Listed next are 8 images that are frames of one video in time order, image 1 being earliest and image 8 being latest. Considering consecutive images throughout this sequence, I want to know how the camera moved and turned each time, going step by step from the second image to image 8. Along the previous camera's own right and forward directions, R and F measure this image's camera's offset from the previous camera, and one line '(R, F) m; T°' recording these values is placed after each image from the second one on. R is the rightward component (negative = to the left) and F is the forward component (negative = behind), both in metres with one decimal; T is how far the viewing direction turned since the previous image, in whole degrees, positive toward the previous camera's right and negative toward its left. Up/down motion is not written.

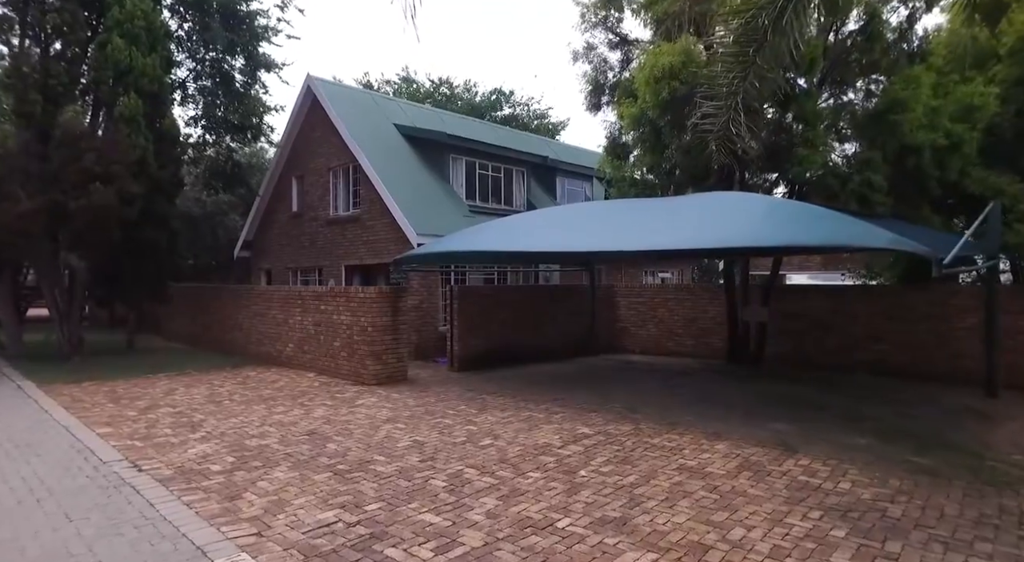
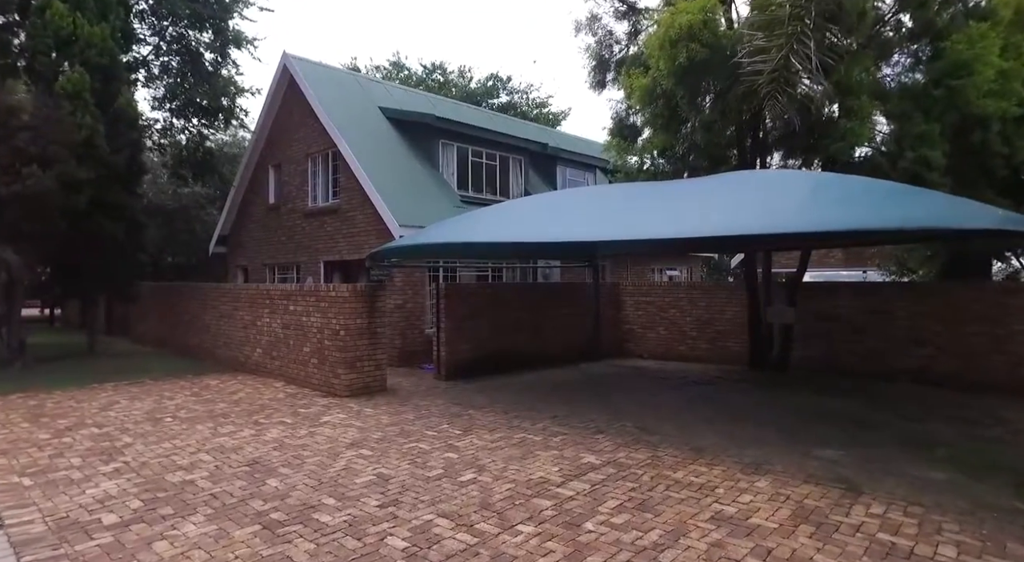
(+0.1, +1.5) m; 0°
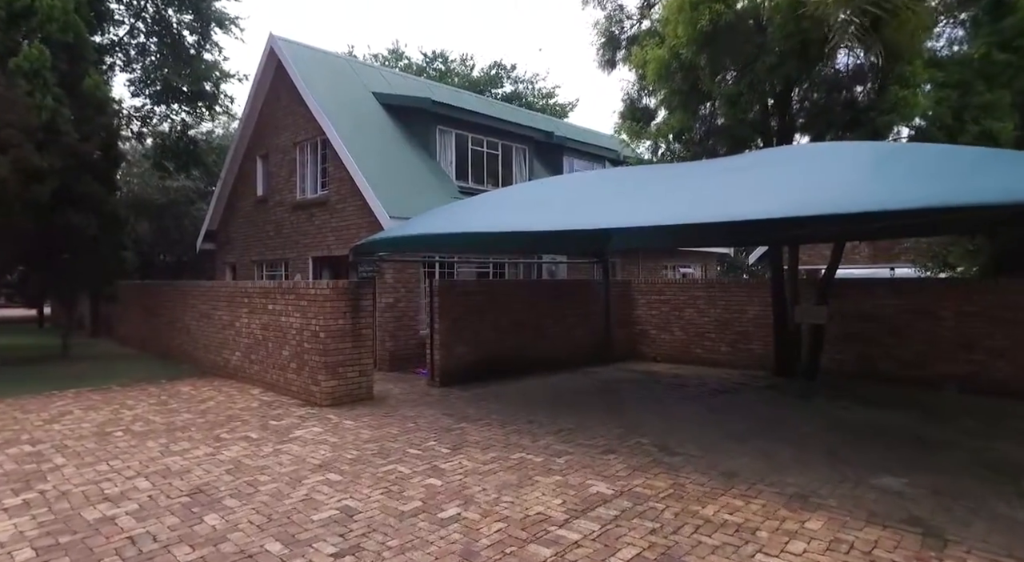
(+0.1, +1.1) m; -1°
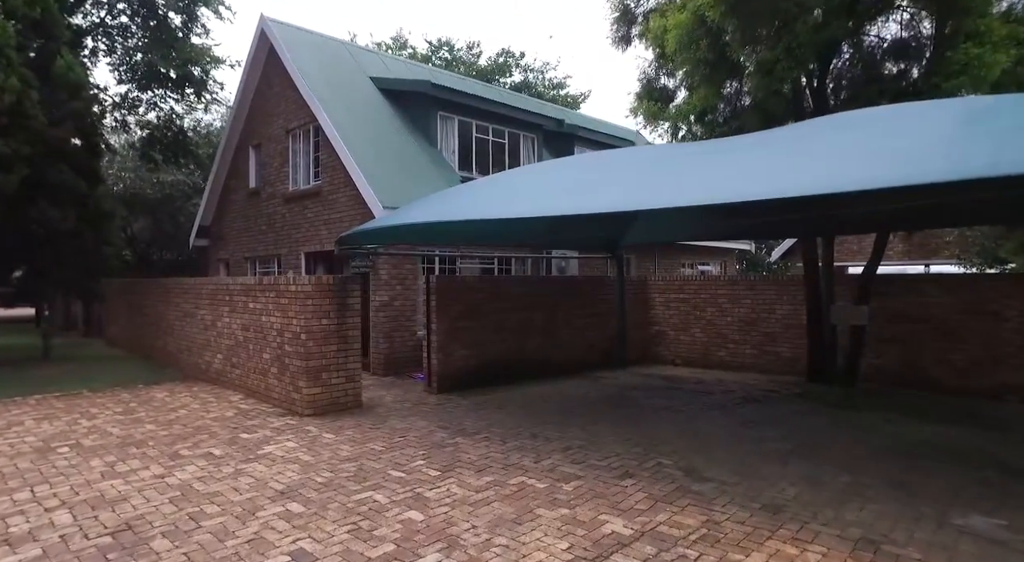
(+0.1, +1.0) m; -1°
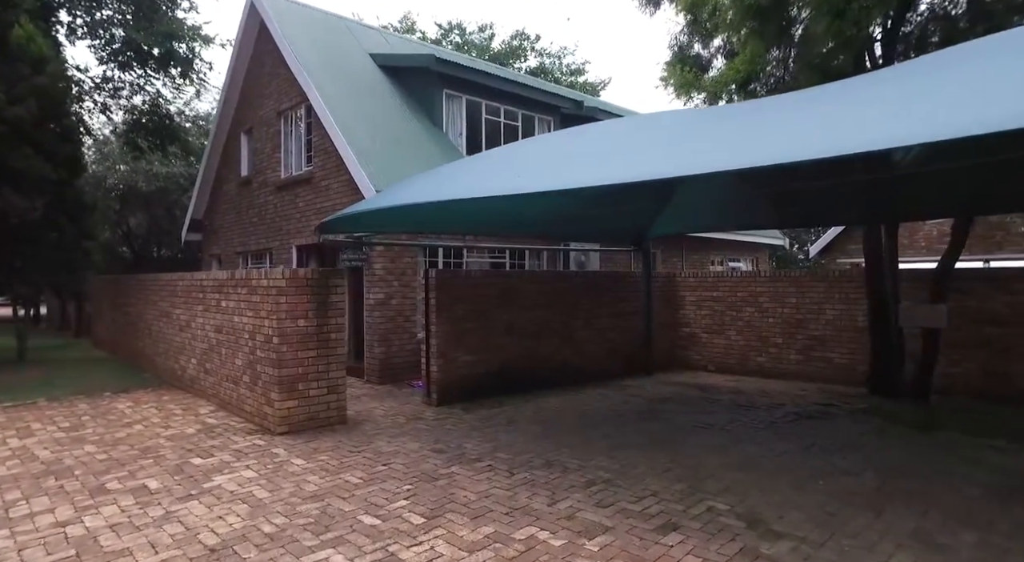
(+0.1, +1.3) m; -2°
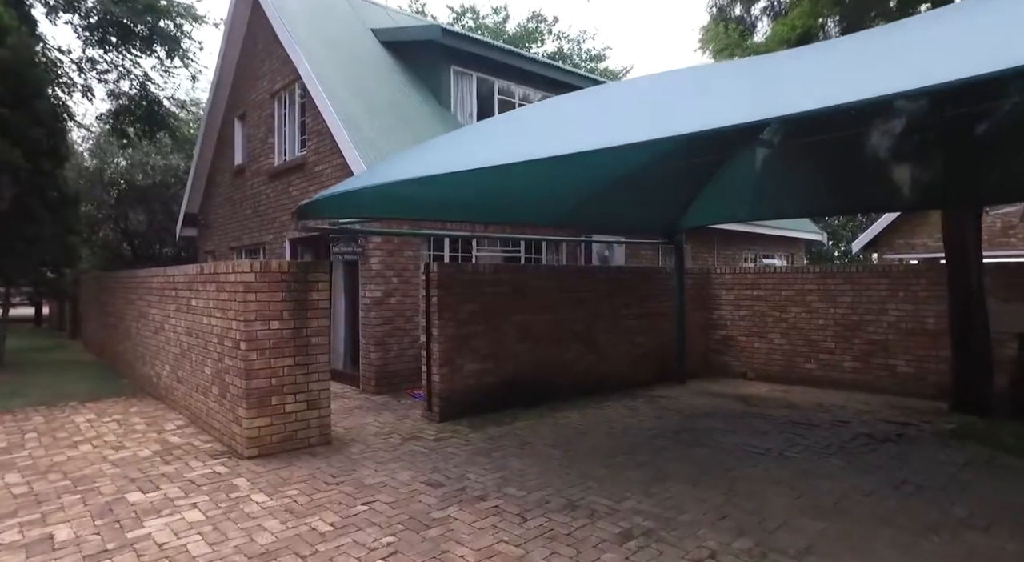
(0.0, +1.2) m; -2°
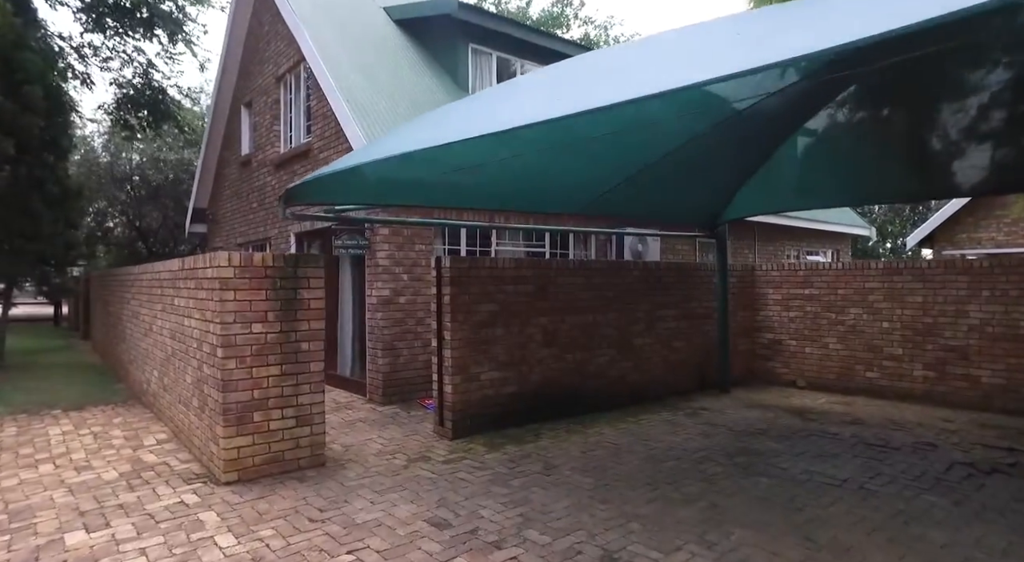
(0.0, +0.9) m; -2°
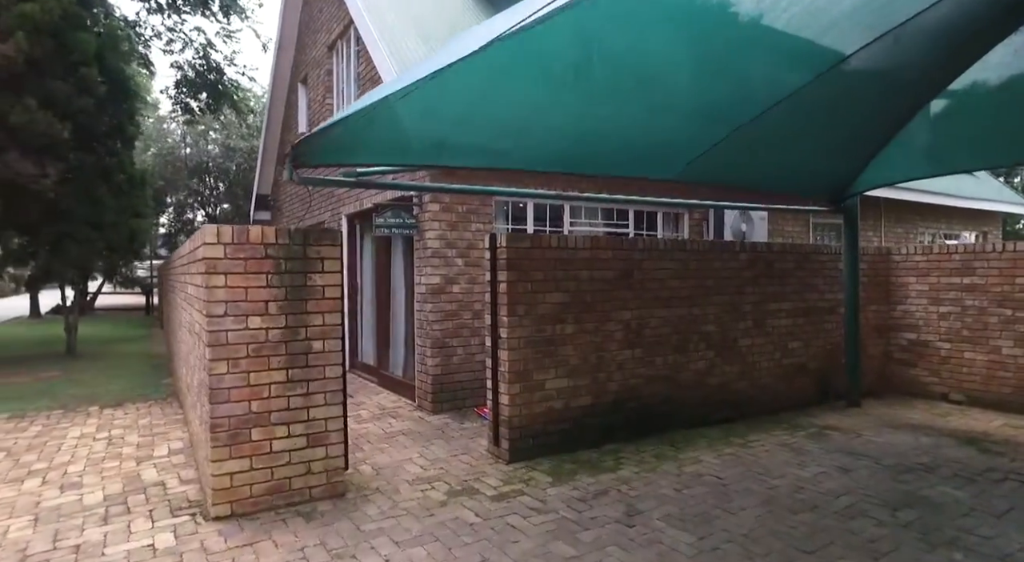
(+0.1, +1.3) m; -8°
